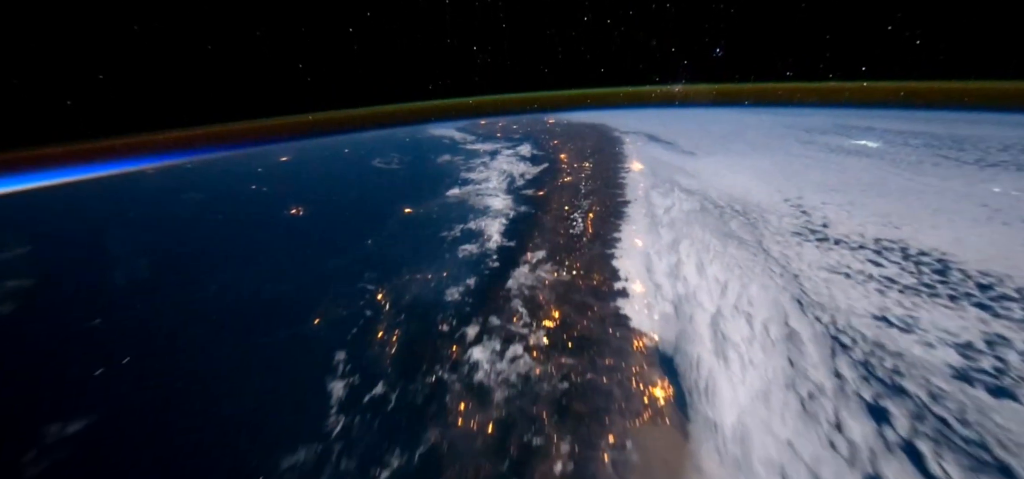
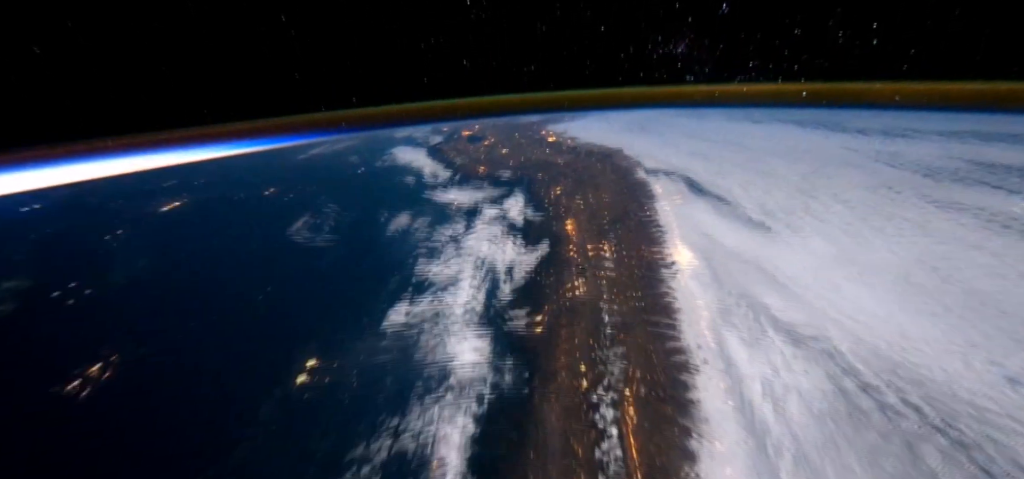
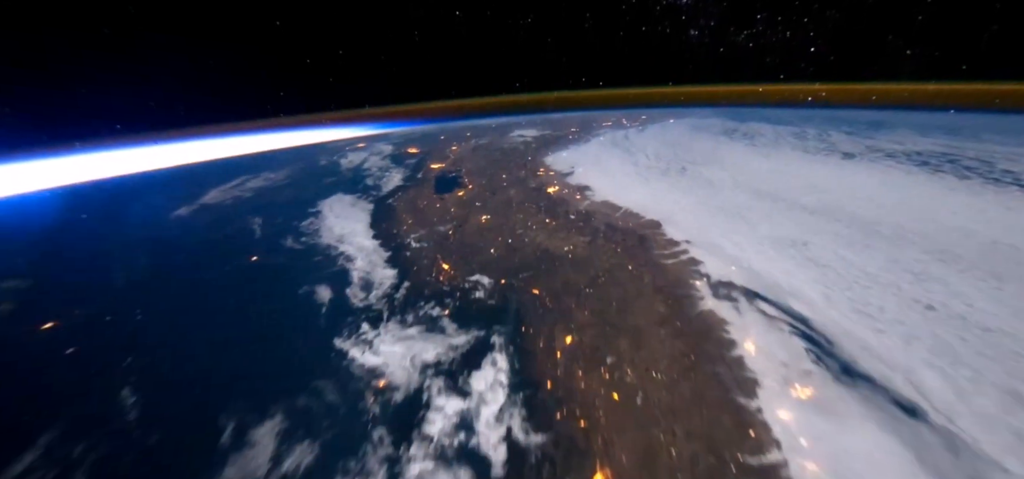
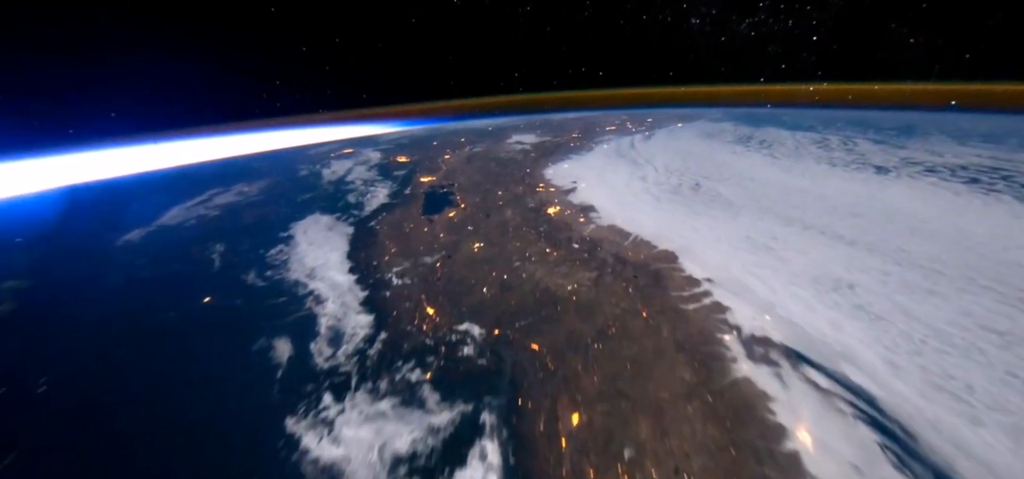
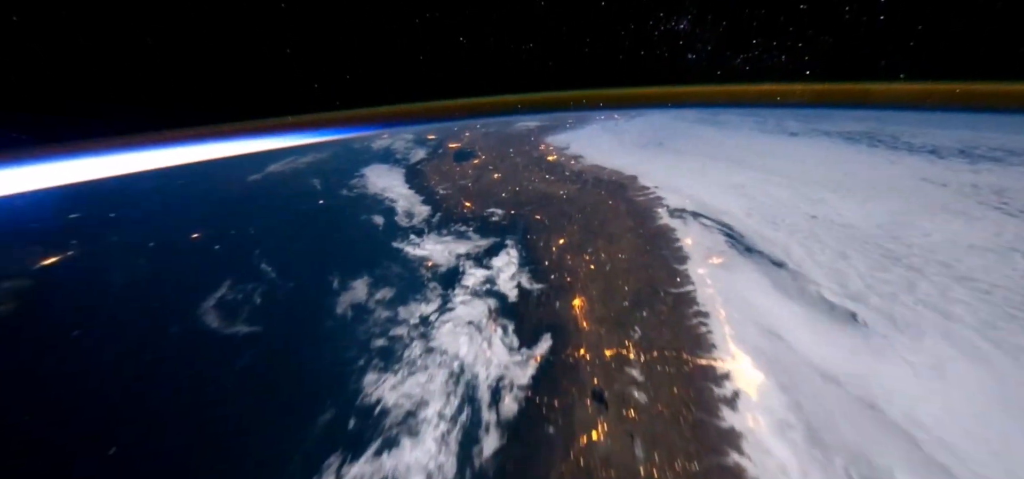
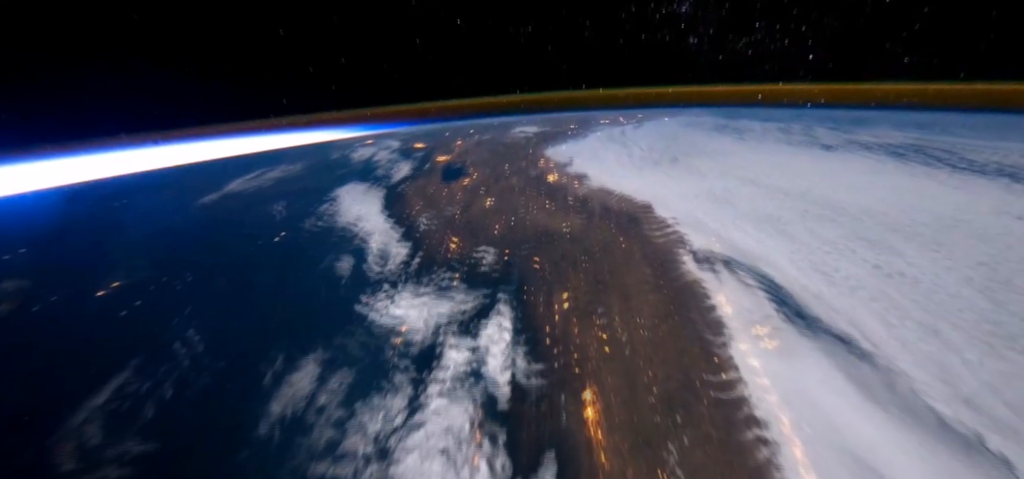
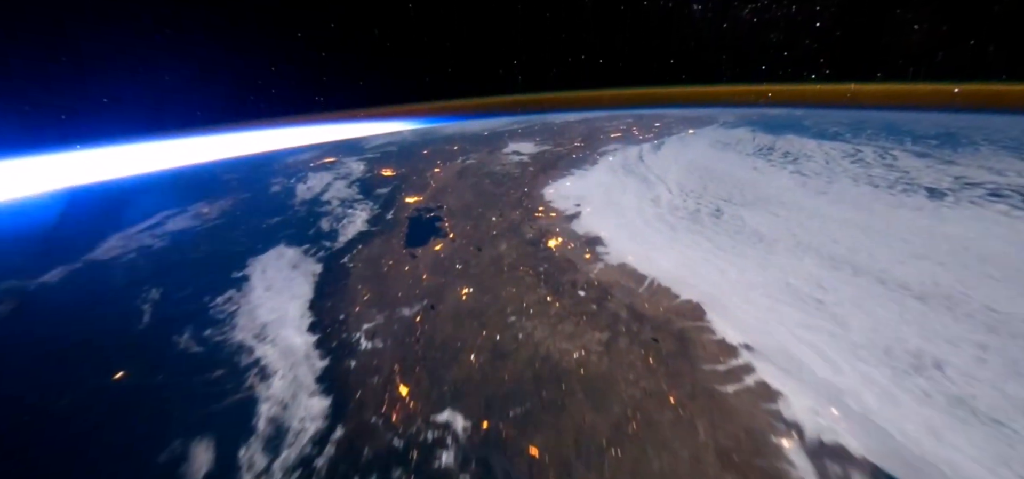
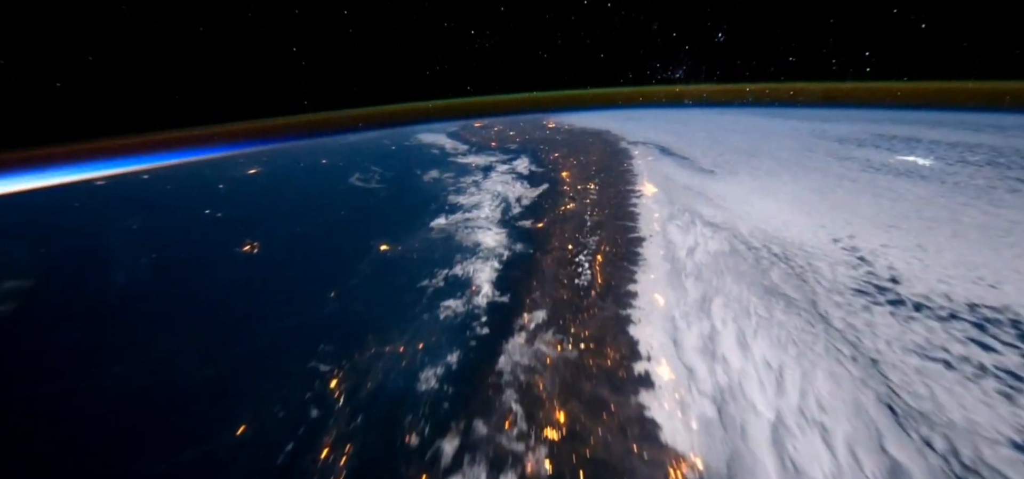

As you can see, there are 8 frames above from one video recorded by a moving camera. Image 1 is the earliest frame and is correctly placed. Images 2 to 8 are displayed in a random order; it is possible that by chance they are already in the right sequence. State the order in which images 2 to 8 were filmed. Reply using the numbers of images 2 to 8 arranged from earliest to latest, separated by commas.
8, 2, 5, 6, 3, 4, 7
